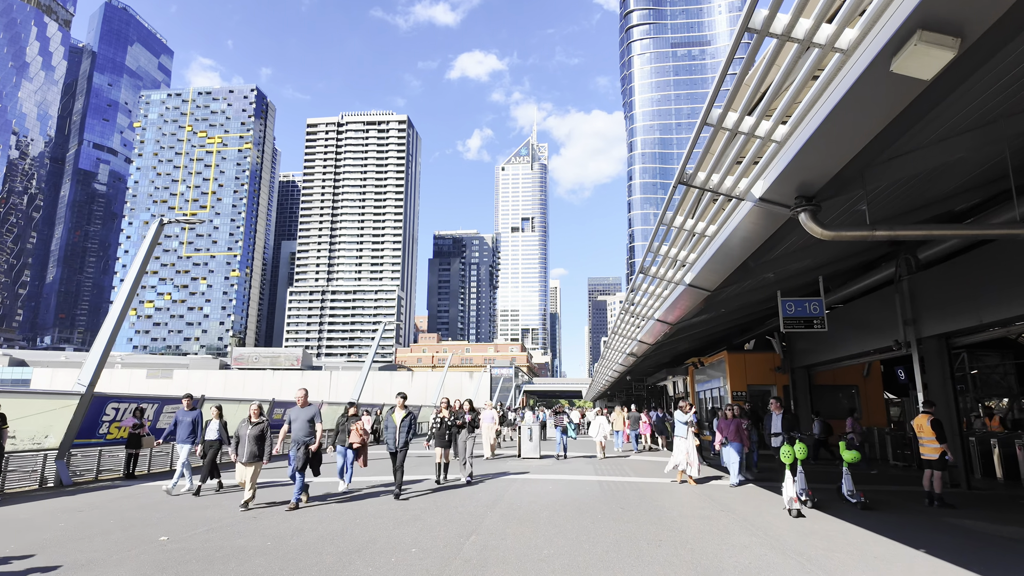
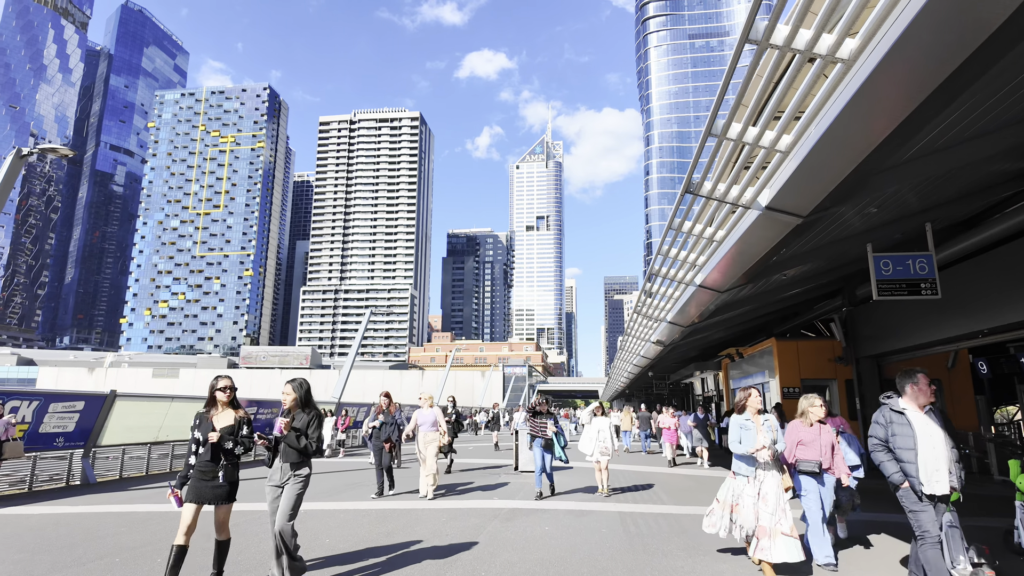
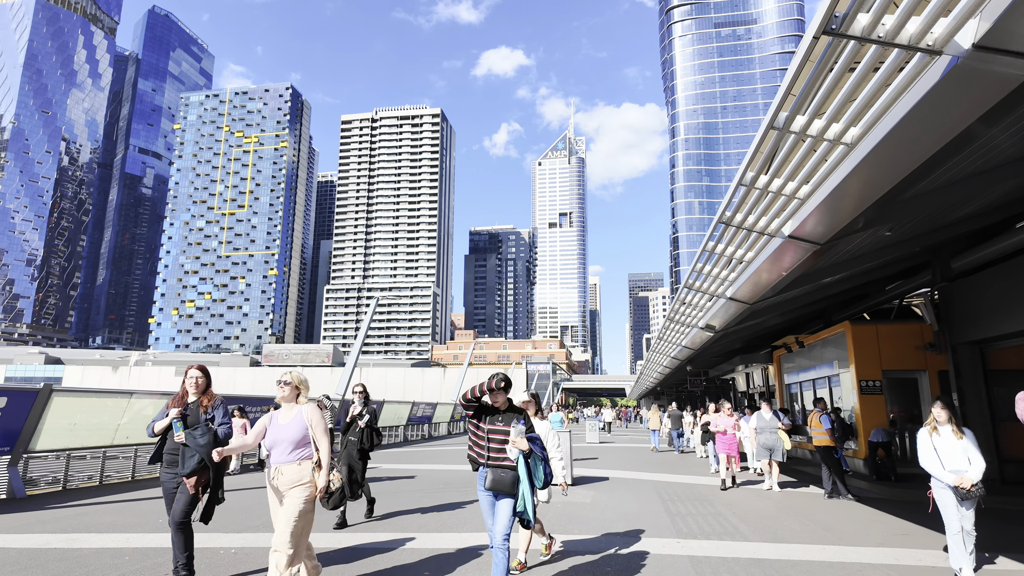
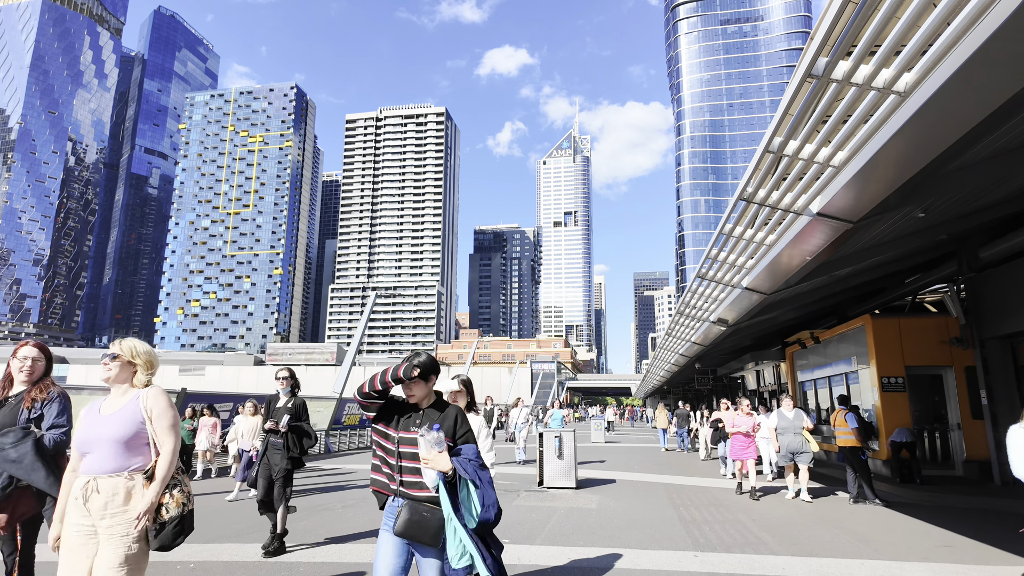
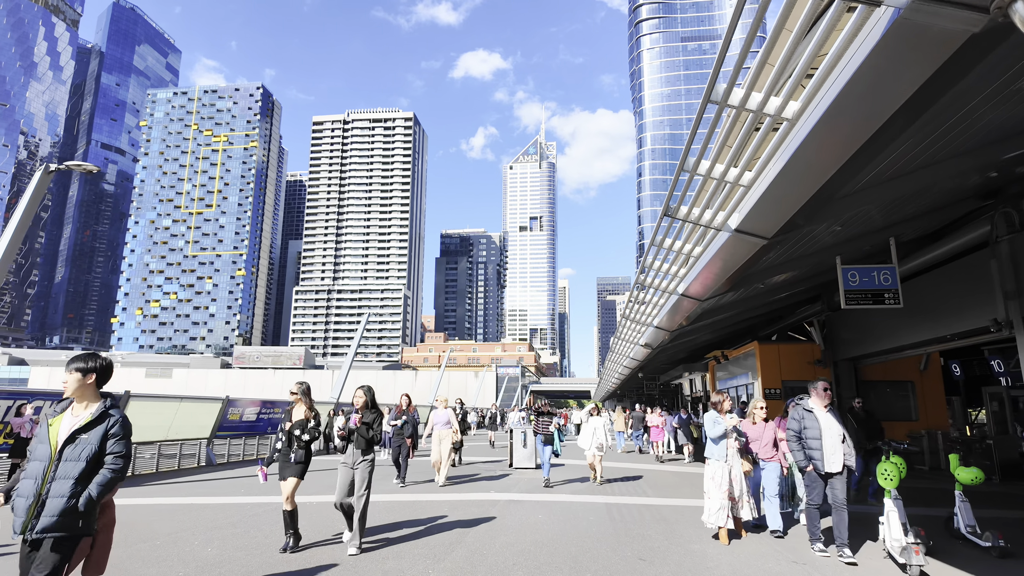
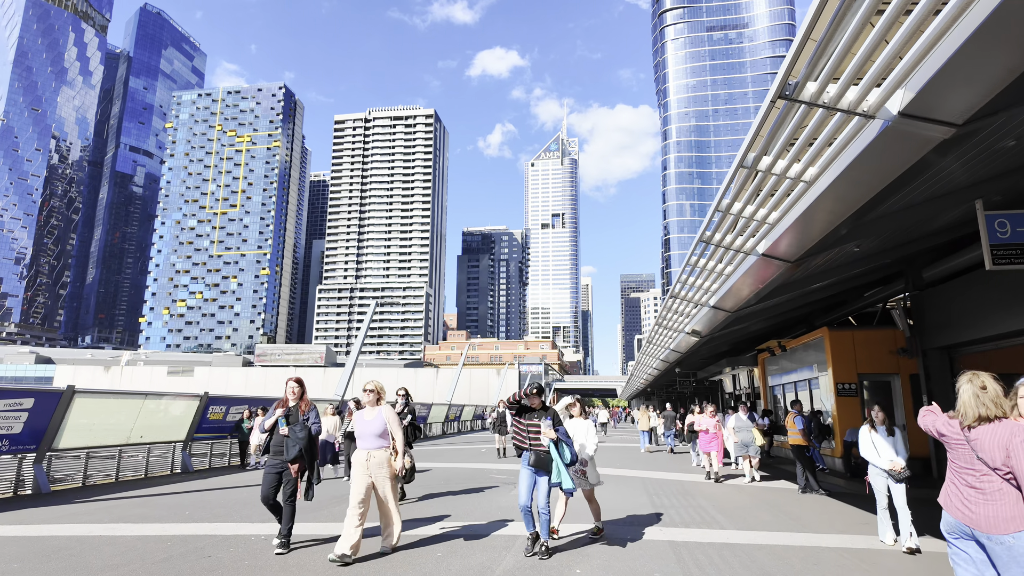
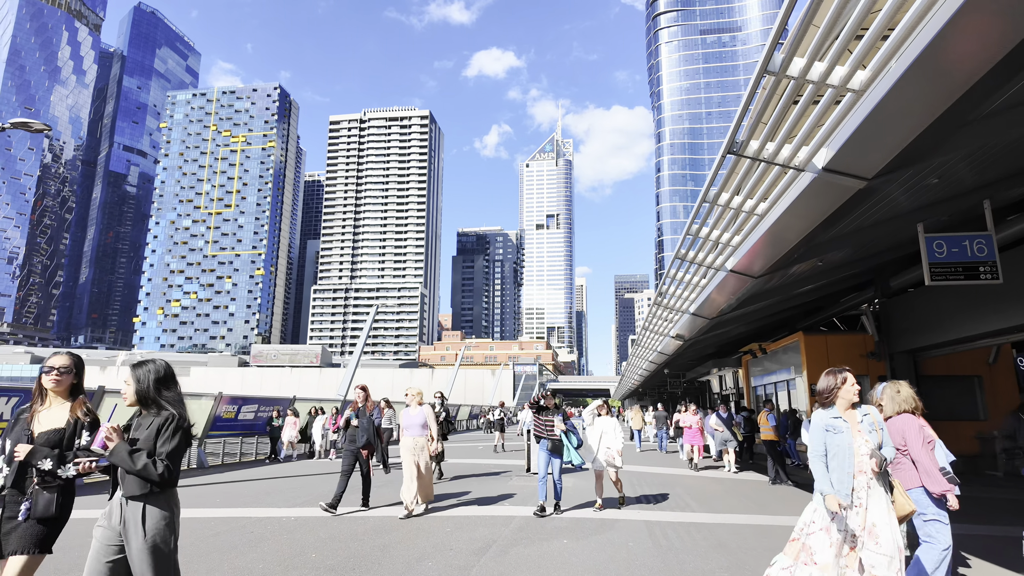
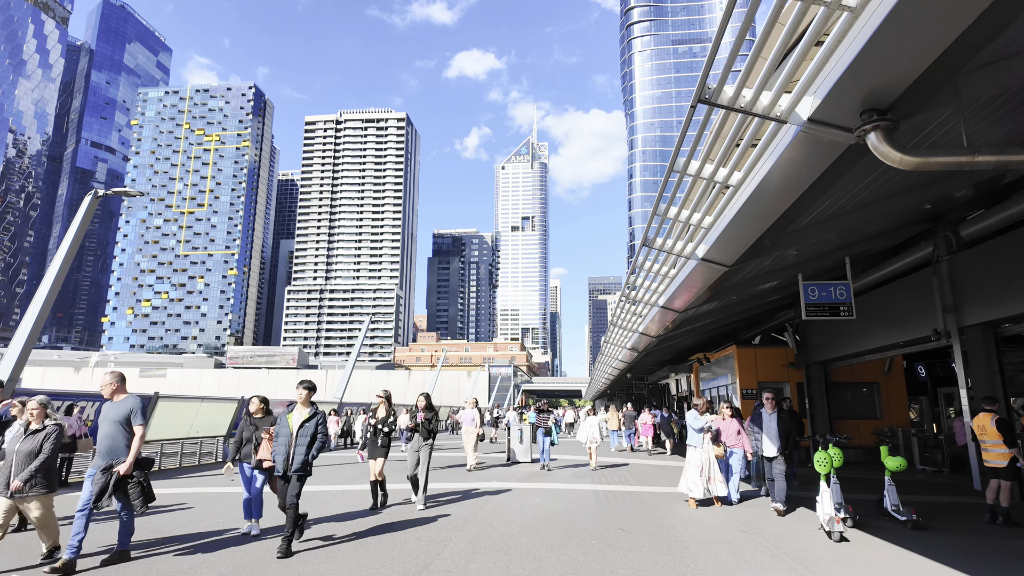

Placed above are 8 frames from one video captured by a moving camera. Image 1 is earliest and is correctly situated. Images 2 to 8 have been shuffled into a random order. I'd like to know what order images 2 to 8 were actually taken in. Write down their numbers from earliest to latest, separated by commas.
8, 5, 2, 7, 6, 3, 4
